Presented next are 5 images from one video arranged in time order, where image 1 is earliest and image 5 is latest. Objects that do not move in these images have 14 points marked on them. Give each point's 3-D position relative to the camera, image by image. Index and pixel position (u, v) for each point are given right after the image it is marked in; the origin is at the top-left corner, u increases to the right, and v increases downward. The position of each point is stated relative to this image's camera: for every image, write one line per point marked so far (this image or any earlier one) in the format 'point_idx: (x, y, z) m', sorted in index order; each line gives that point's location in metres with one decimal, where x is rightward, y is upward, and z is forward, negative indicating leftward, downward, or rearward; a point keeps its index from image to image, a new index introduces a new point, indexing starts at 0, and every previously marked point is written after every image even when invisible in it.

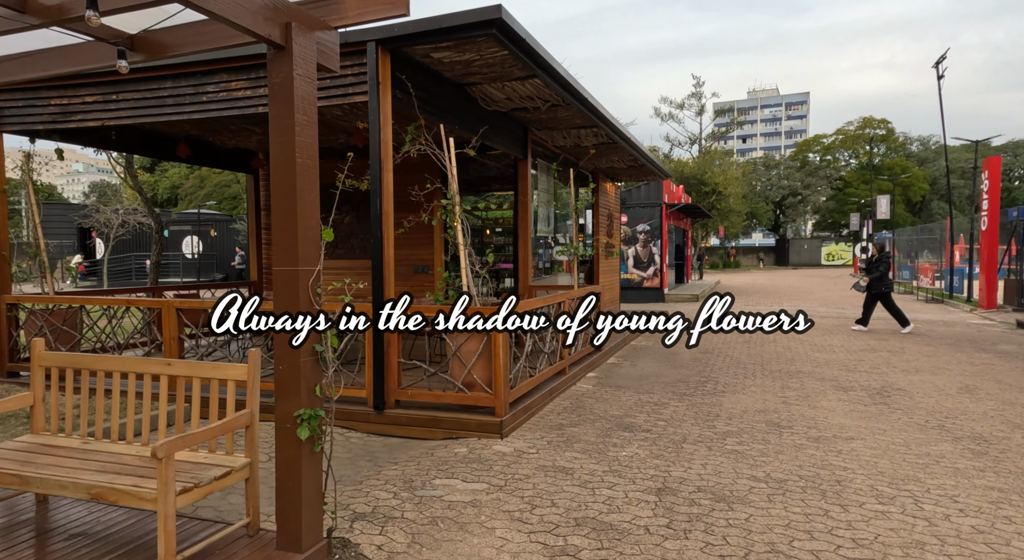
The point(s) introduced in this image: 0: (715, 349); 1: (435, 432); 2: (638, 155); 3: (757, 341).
0: (+2.9, -1.0, +9.8) m
1: (-0.6, -1.2, +5.3) m
2: (+2.3, +2.2, +12.2) m
3: (+3.8, -1.0, +10.7) m
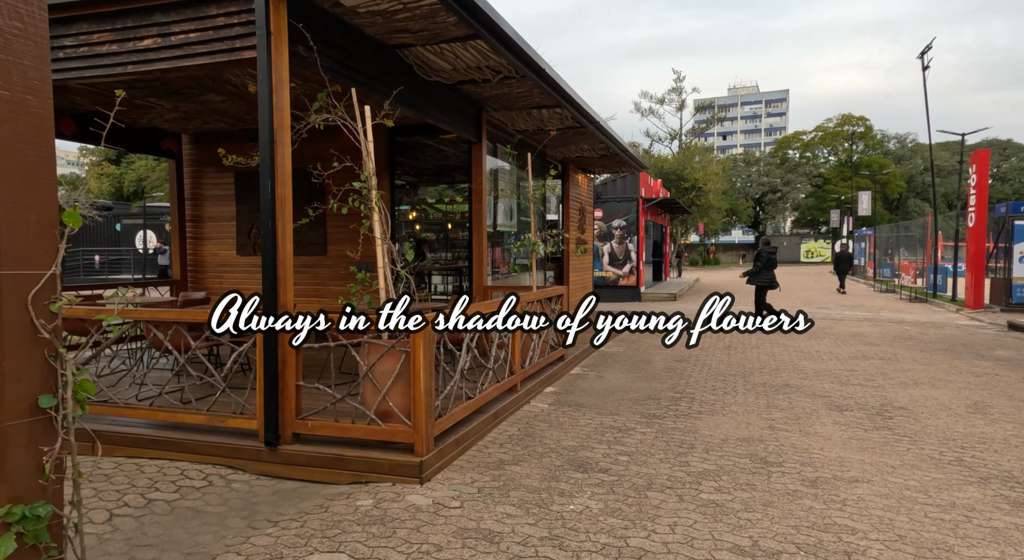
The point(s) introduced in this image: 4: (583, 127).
0: (+2.3, -1.0, +8.9) m
1: (-1.1, -1.2, +4.2) m
2: (+1.6, +2.2, +11.2) m
3: (+3.2, -1.0, +9.8) m
4: (+1.0, +2.1, +9.5) m
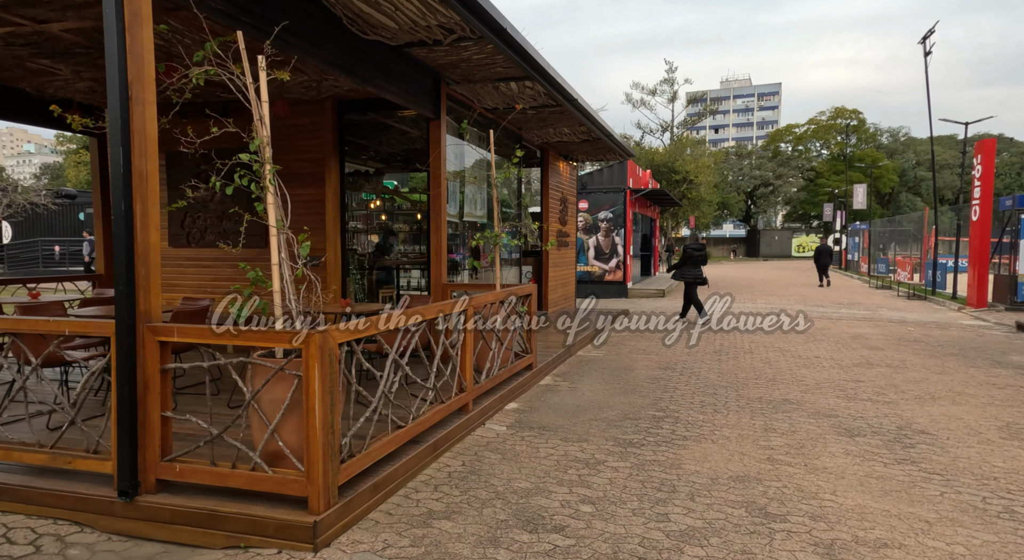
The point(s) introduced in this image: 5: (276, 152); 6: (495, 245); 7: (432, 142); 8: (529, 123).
0: (+1.9, -1.0, +7.9) m
1: (-1.4, -1.2, +3.2) m
2: (+1.2, +2.3, +10.2) m
3: (+2.8, -0.9, +8.8) m
4: (+0.6, +2.2, +8.5) m
5: (-2.7, +1.5, +7.9) m
6: (-0.2, +0.4, +7.6) m
7: (-0.8, +1.5, +7.3) m
8: (+0.2, +2.2, +9.6) m
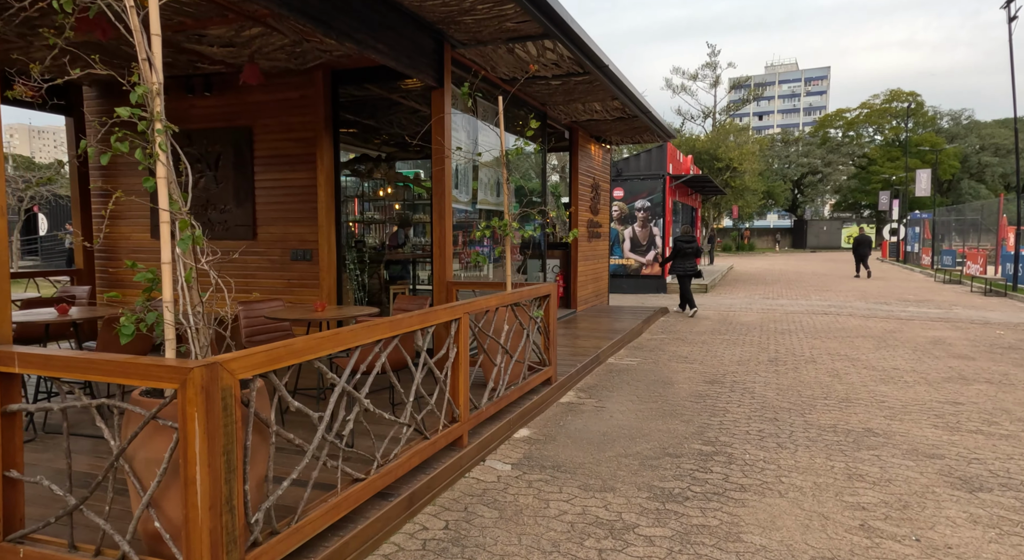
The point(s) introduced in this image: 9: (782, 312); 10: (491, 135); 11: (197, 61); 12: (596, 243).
0: (+2.1, -1.0, +6.7) m
1: (-1.5, -1.2, +2.2) m
2: (+1.5, +2.4, +8.9) m
3: (+3.0, -0.9, +7.6) m
4: (+0.8, +2.2, +7.4) m
5: (-2.5, +1.5, +6.9) m
6: (0.0, +0.4, +6.5) m
7: (-0.7, +1.5, +6.2) m
8: (+0.5, +2.3, +8.4) m
9: (+5.1, -0.6, +13.0) m
10: (-0.2, +1.7, +7.9) m
11: (-2.9, +2.0, +6.3) m
12: (+1.5, +0.7, +12.5) m
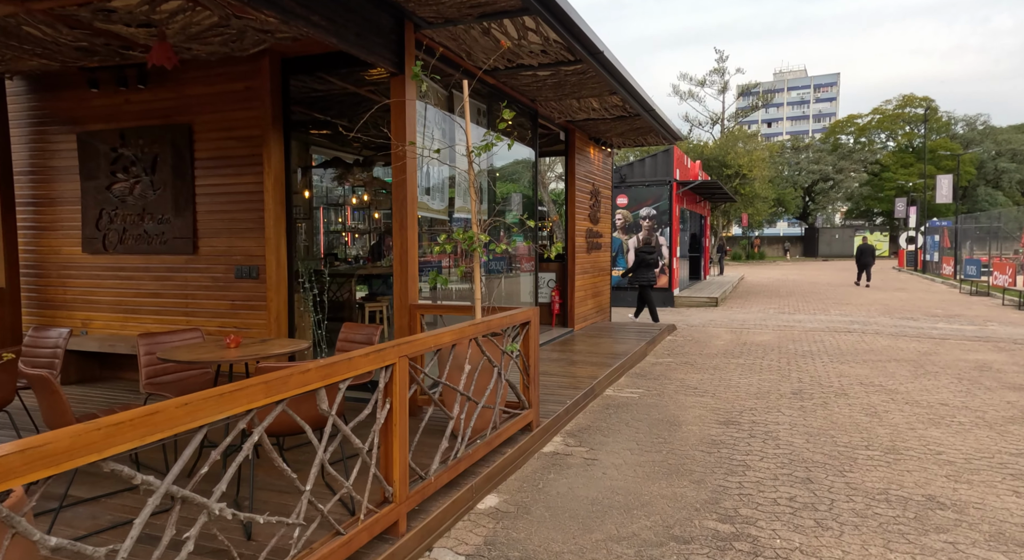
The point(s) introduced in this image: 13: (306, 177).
0: (+1.9, -1.1, +5.7) m
1: (-1.7, -1.3, +1.2) m
2: (+1.4, +2.1, +8.0) m
3: (+2.9, -1.1, +6.5) m
4: (+0.6, +2.0, +6.4) m
5: (-2.7, +1.3, +6.0) m
6: (-0.2, +0.3, +5.5) m
7: (-0.9, +1.3, +5.3) m
8: (+0.3, +2.1, +7.4) m
9: (+5.0, -0.9, +11.9) m
10: (-0.4, +1.5, +7.0) m
11: (-3.1, +1.8, +5.4) m
12: (+1.4, +0.4, +11.5) m
13: (-1.8, +0.9, +6.1) m
